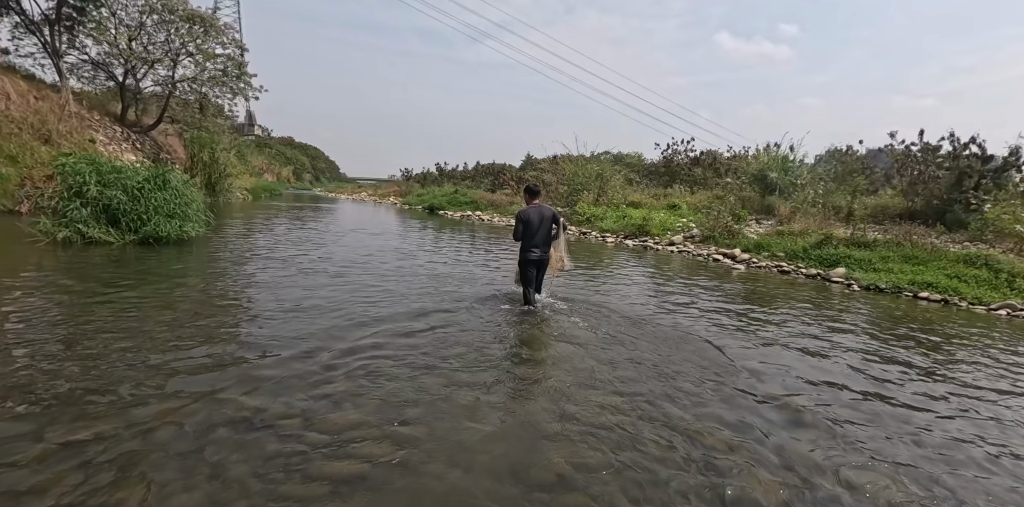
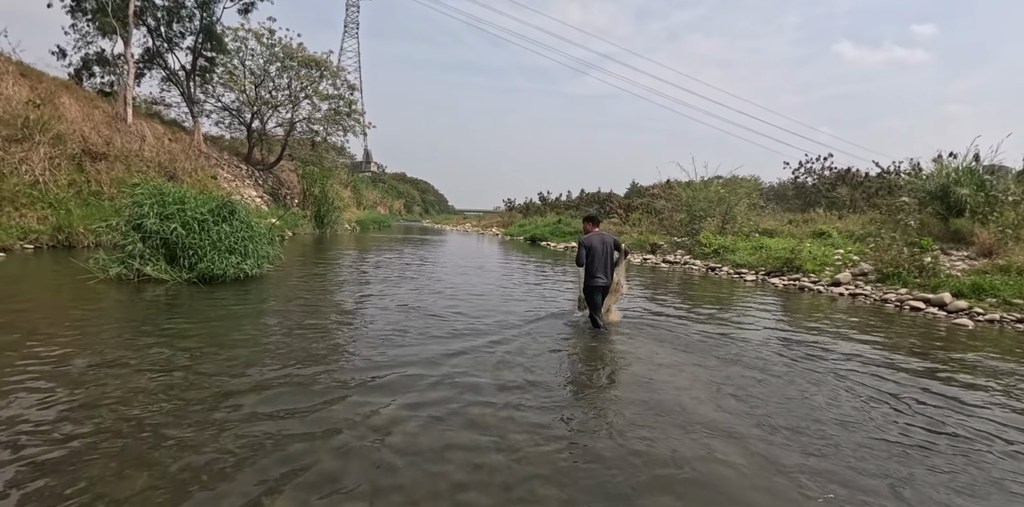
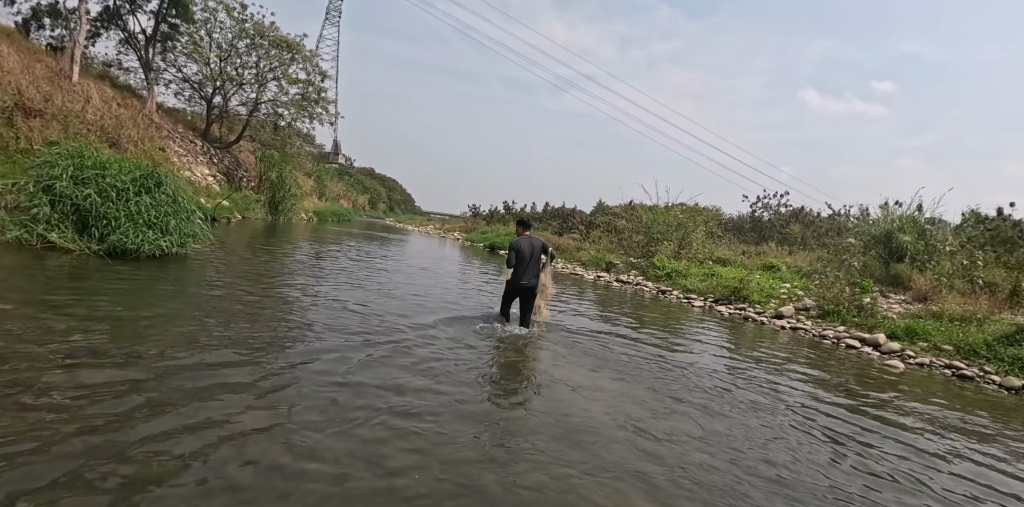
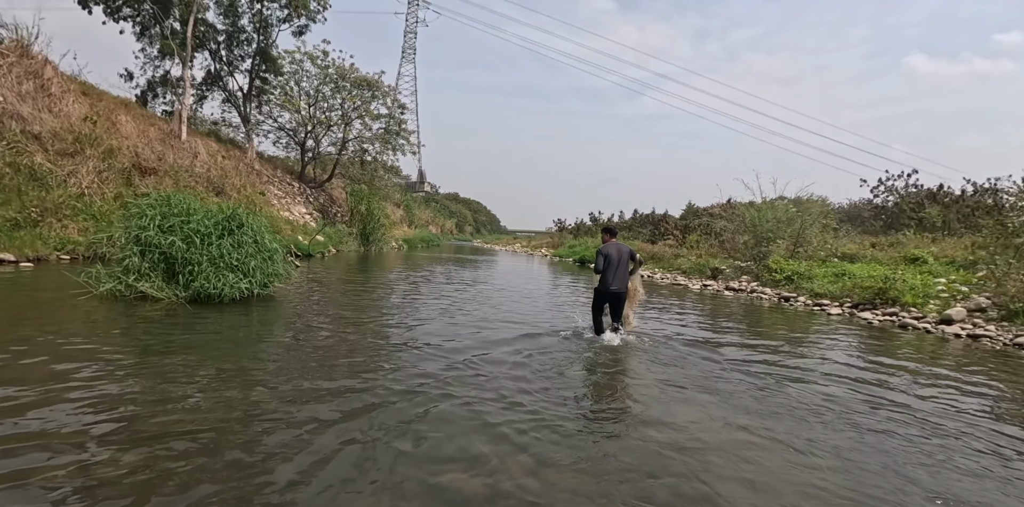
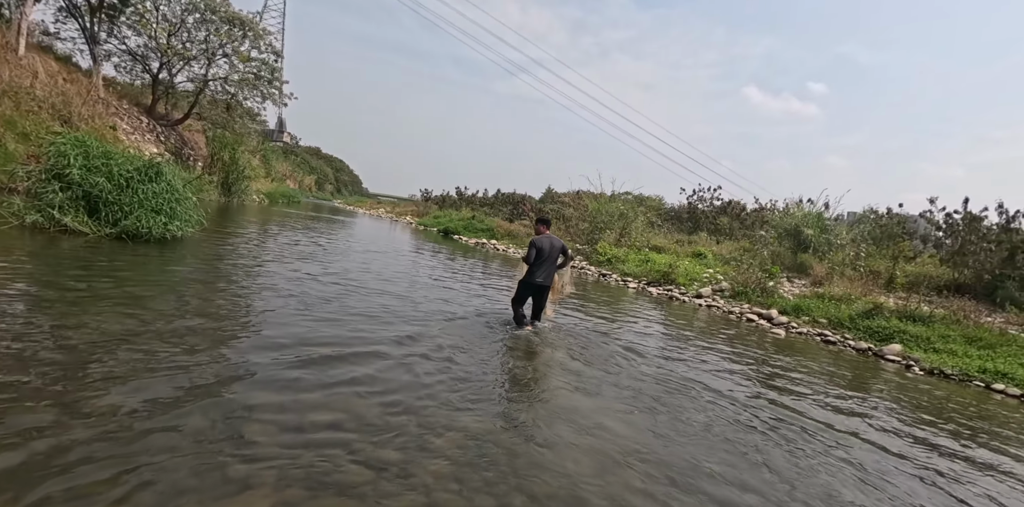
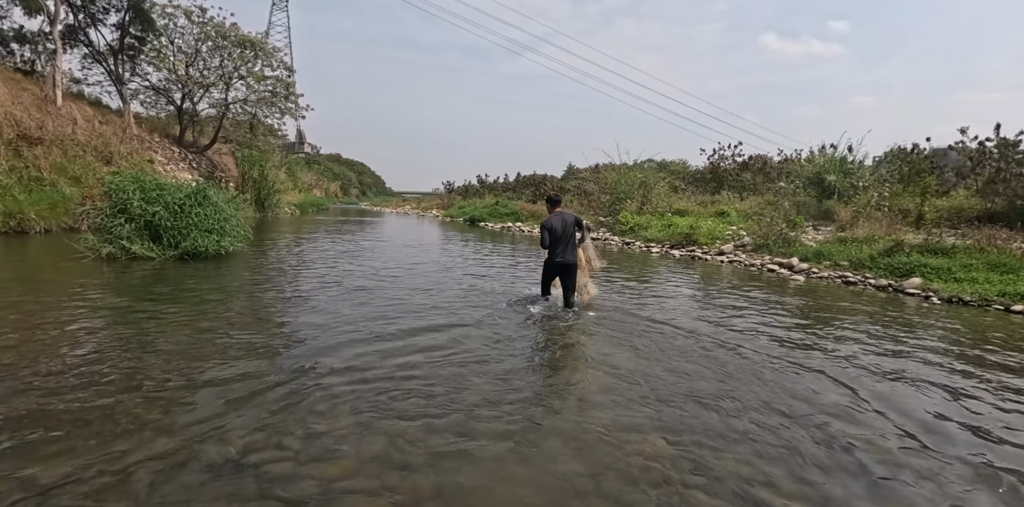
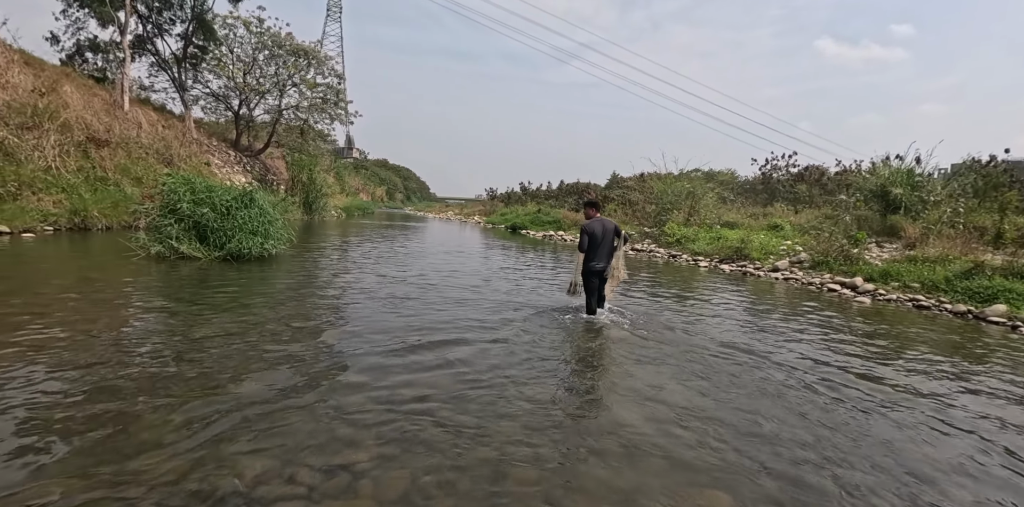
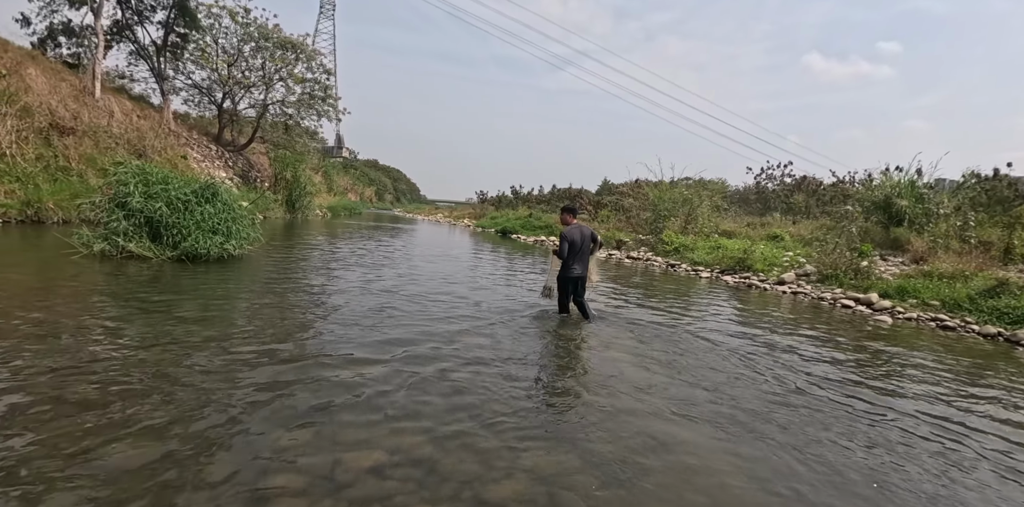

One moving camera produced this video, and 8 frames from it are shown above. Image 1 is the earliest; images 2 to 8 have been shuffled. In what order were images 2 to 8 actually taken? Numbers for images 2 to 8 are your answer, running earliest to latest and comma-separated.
6, 7, 5, 8, 2, 3, 4
